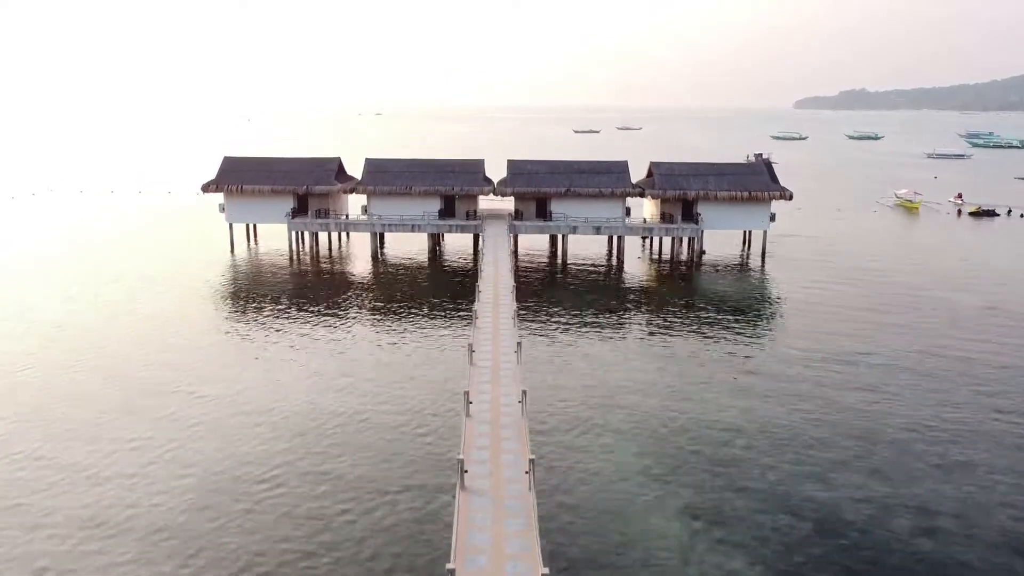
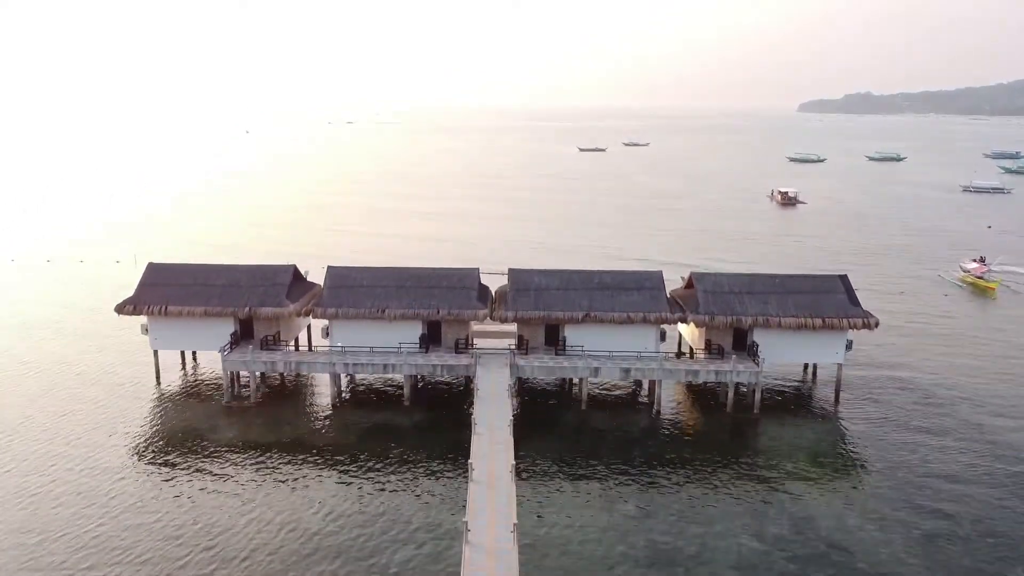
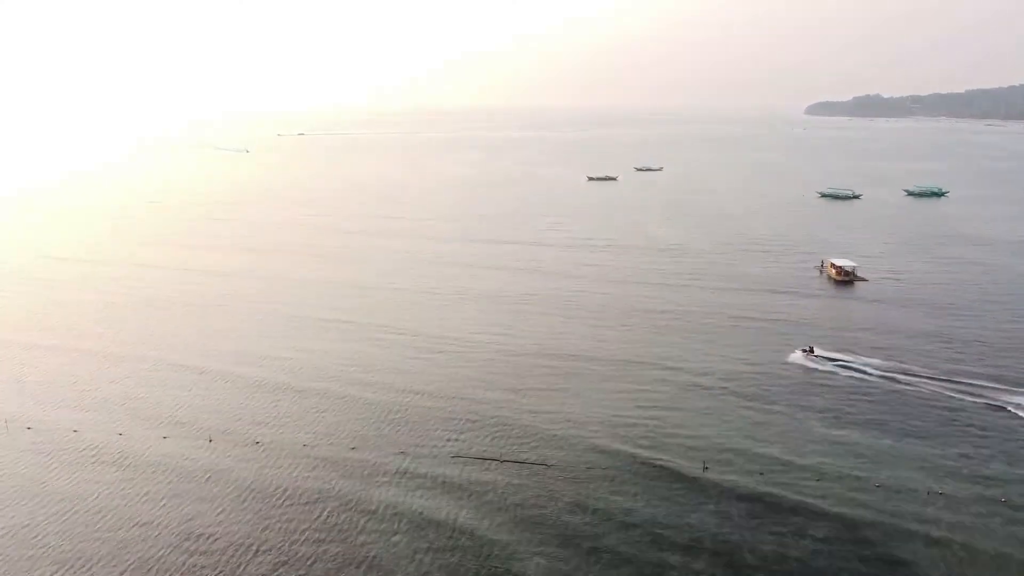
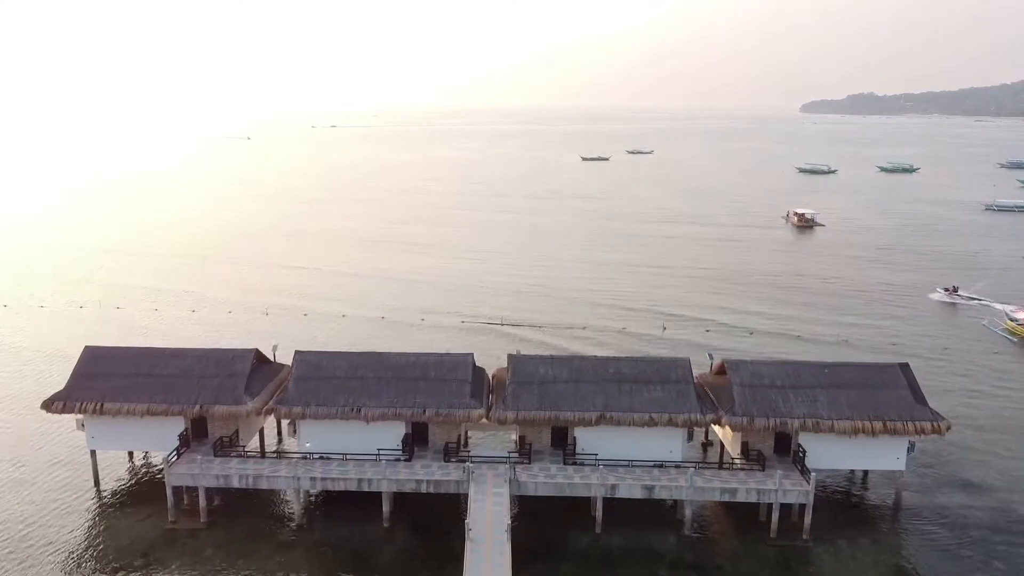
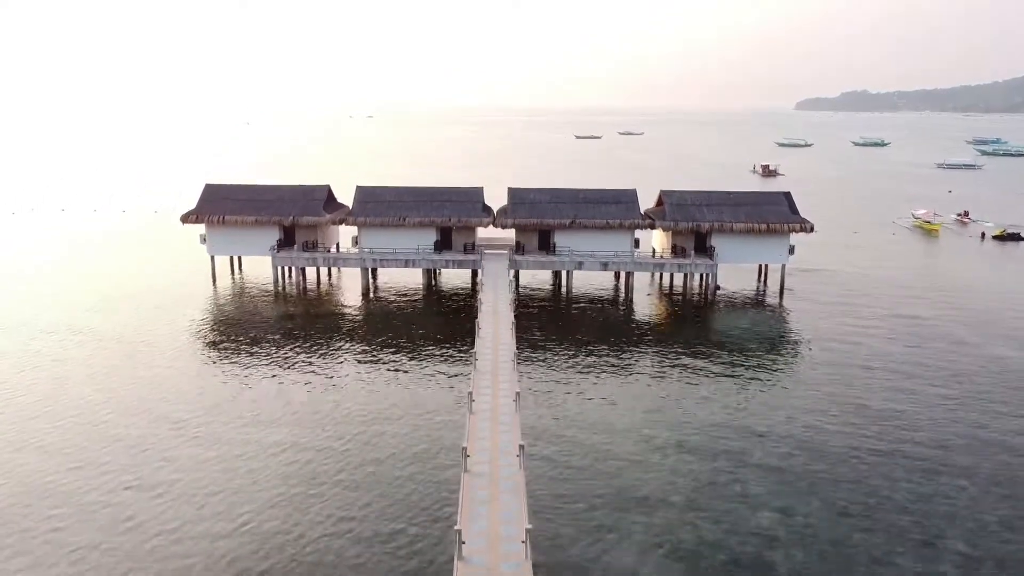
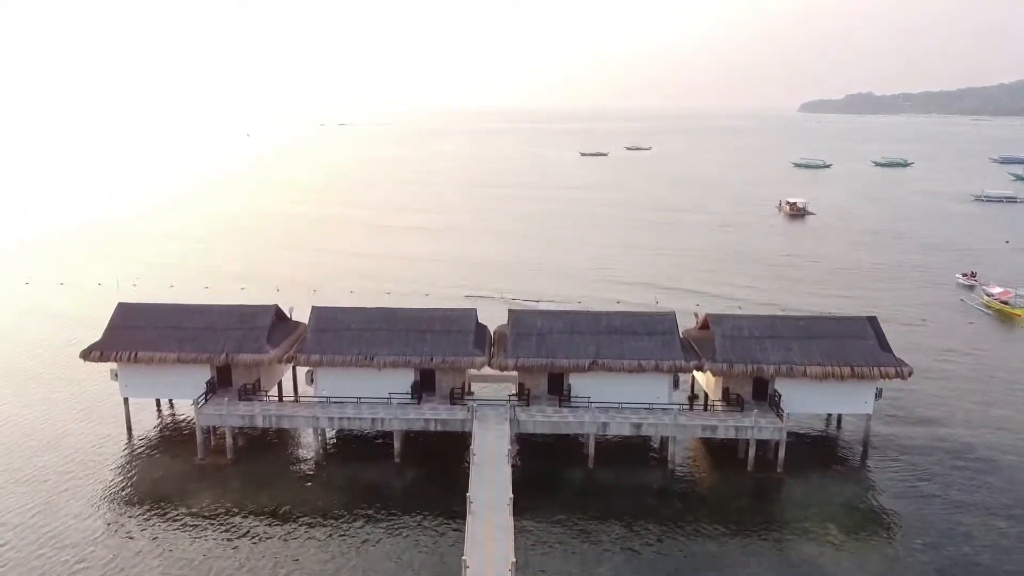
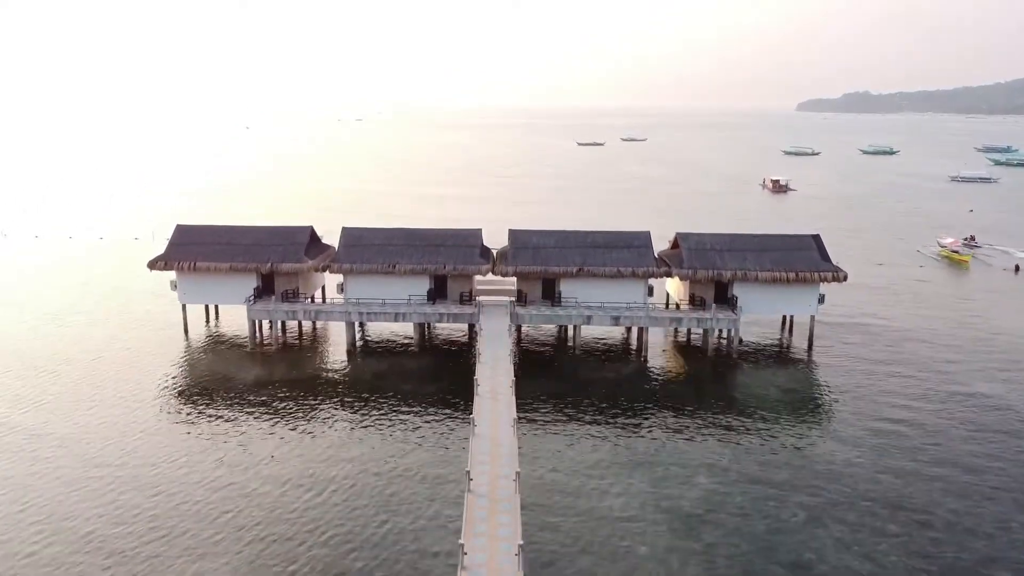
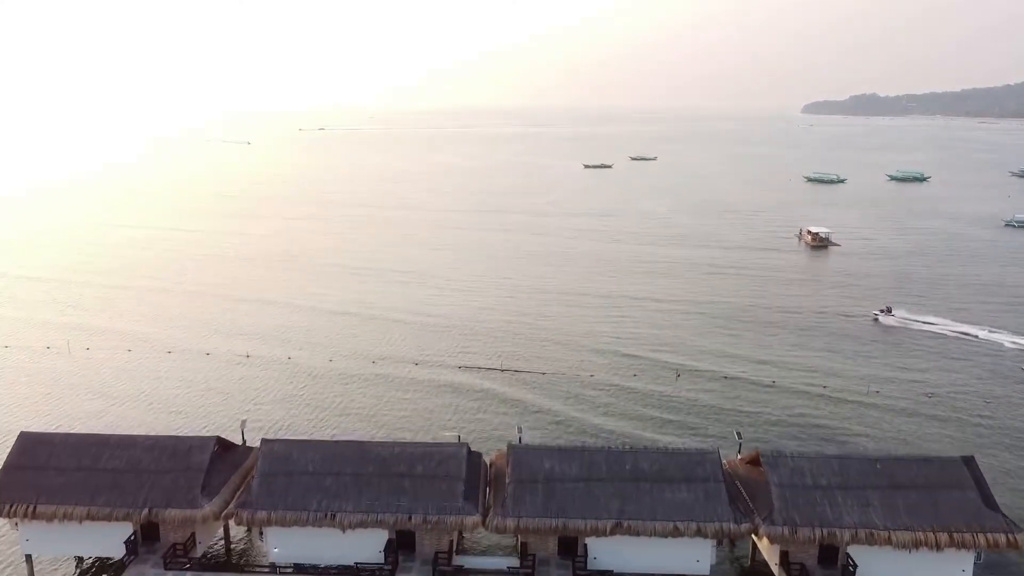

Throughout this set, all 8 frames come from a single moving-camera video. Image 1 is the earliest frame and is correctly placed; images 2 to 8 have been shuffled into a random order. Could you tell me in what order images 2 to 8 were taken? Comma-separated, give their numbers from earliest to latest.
5, 7, 2, 6, 4, 8, 3
